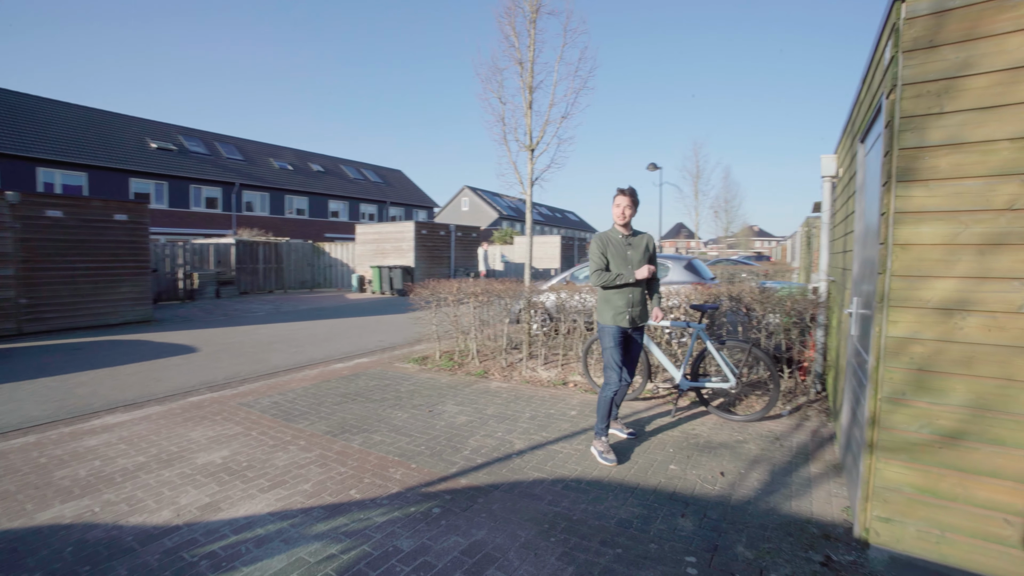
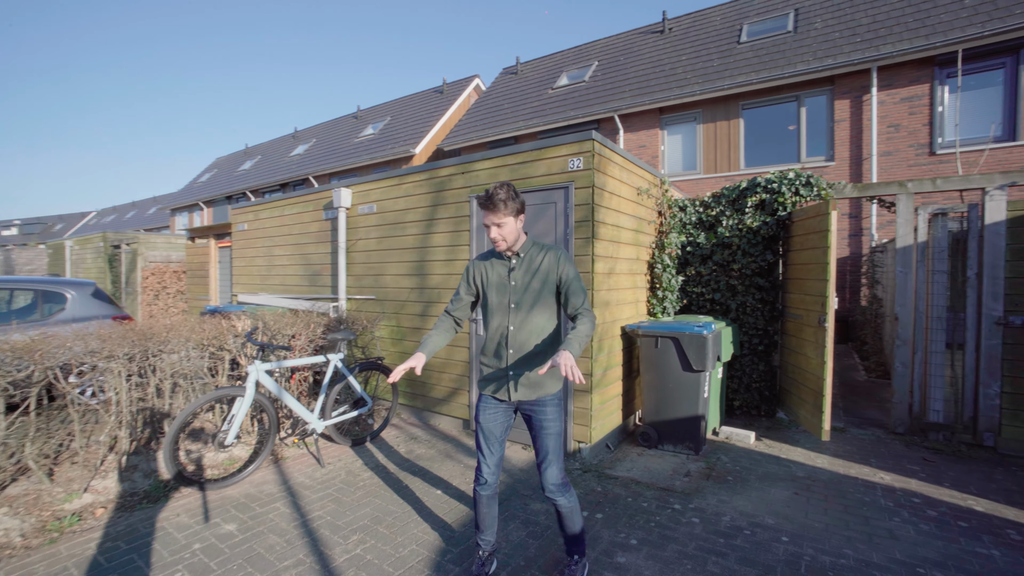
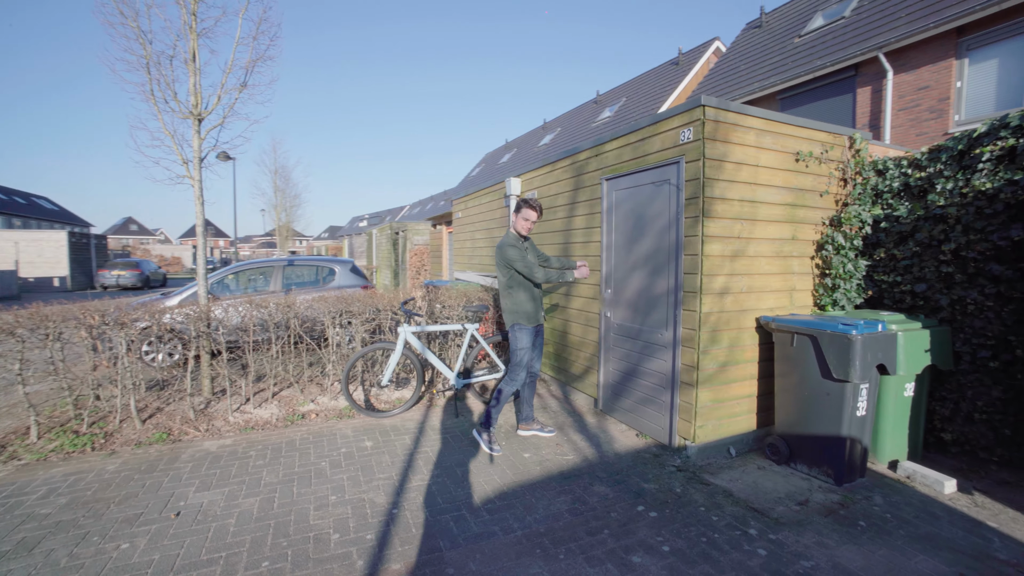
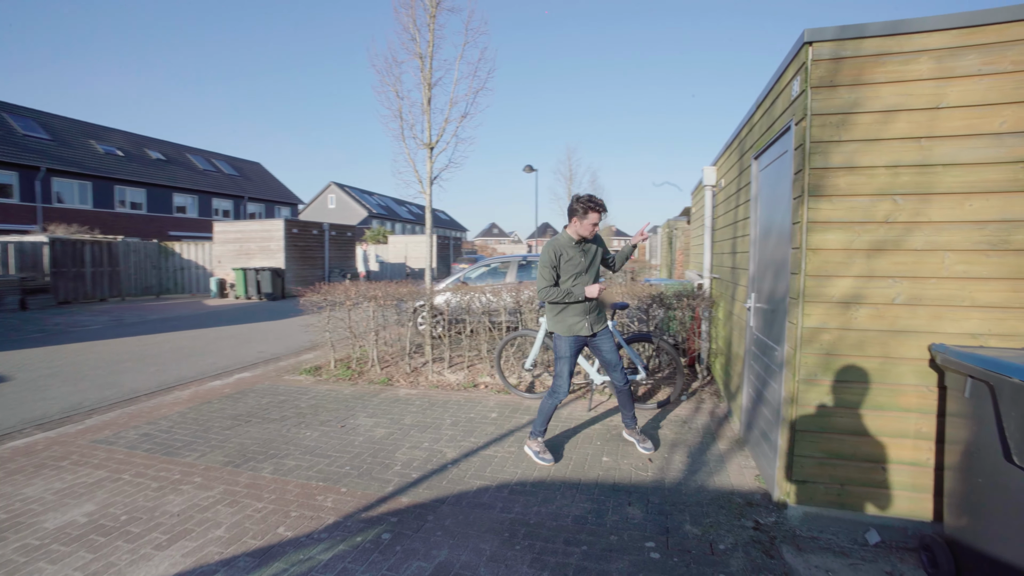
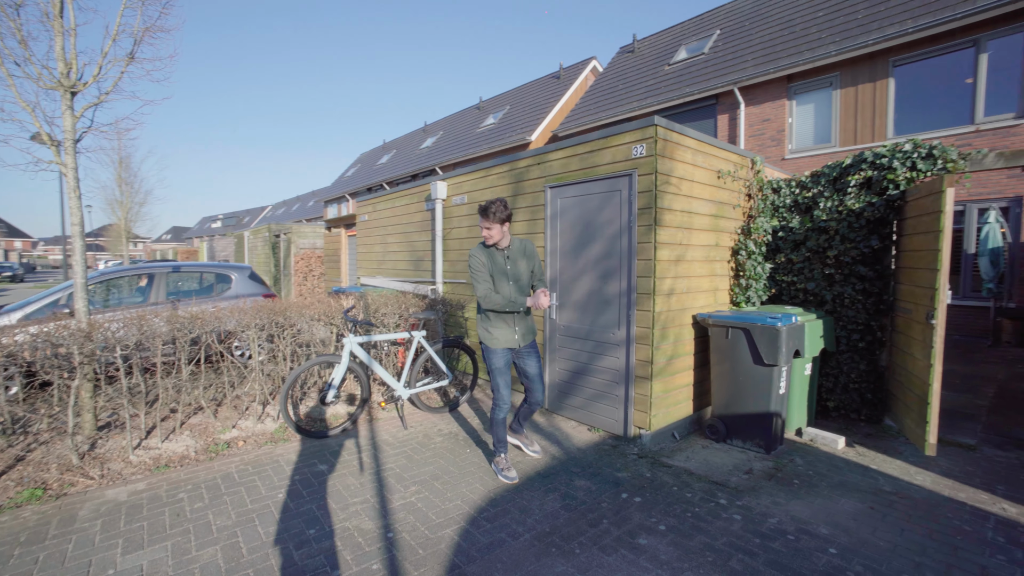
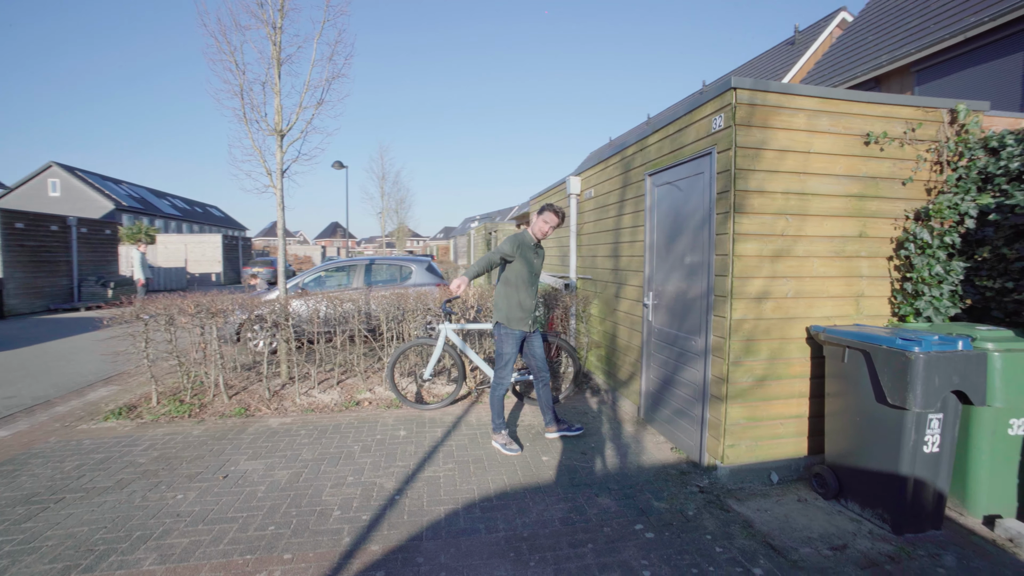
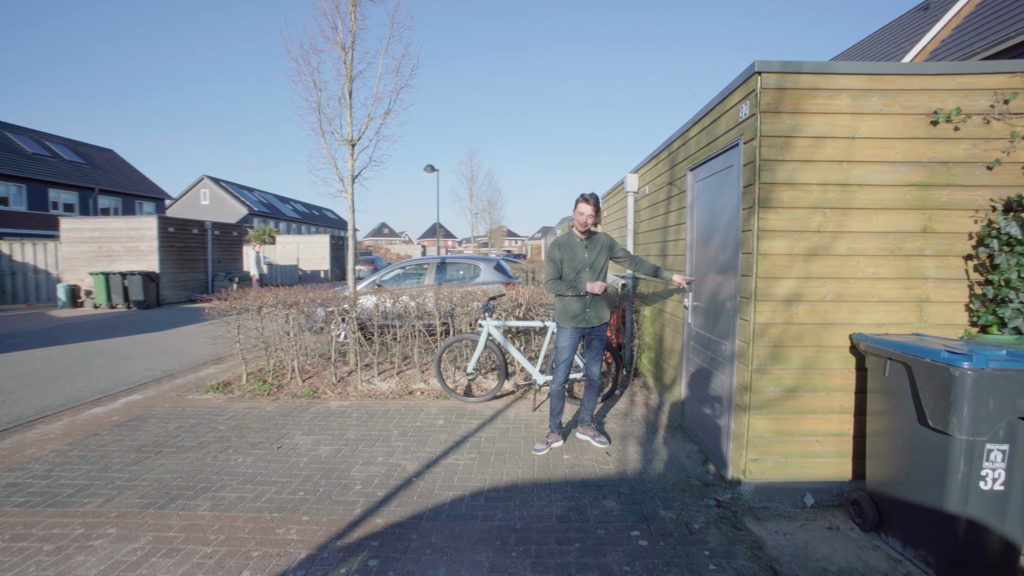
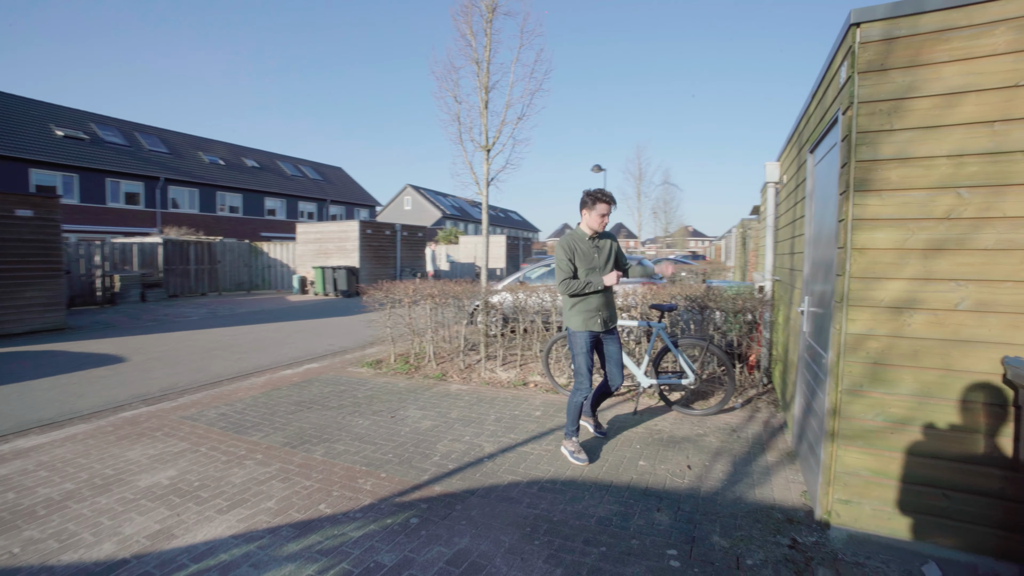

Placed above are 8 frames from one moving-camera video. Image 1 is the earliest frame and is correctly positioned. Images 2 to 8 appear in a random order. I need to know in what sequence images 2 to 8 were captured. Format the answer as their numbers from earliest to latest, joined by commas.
8, 4, 7, 6, 3, 5, 2
